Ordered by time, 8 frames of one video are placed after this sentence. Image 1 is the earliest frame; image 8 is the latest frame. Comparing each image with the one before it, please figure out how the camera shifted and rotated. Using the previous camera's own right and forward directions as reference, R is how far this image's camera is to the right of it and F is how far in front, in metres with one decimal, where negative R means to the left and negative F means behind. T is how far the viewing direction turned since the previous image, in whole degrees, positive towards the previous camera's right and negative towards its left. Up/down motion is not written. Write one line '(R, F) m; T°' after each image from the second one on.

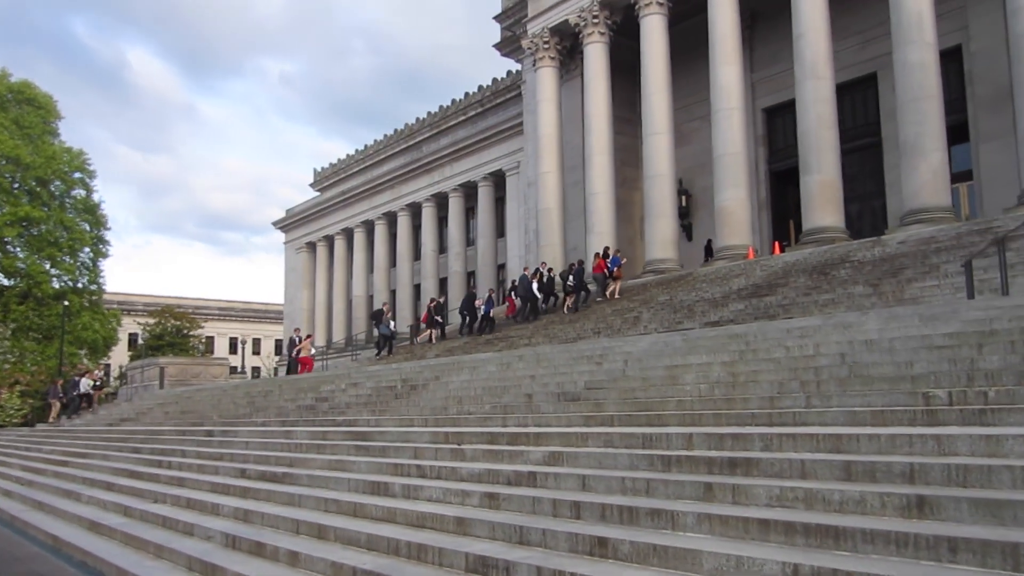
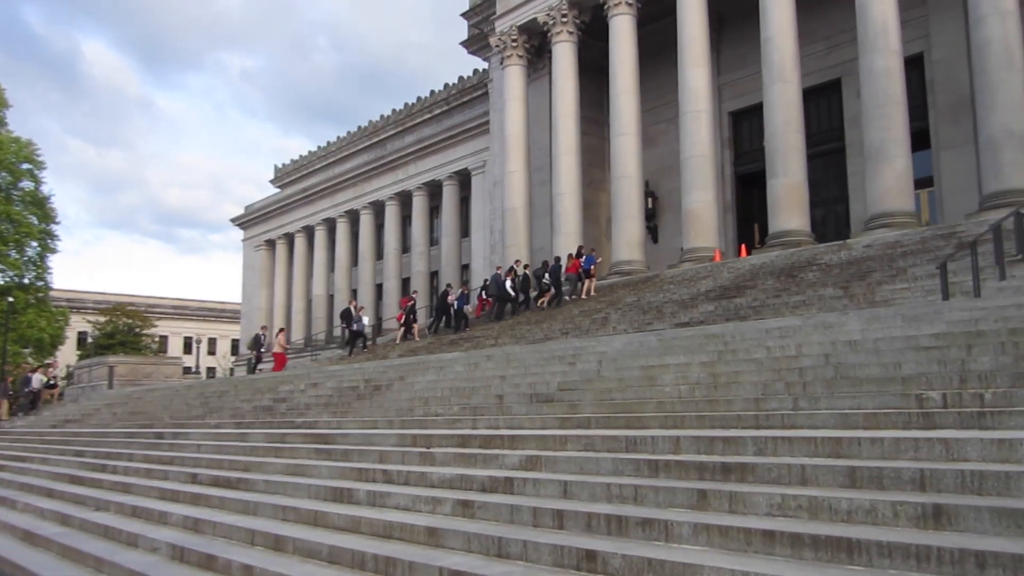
(-0.1, +0.3) m; +3°
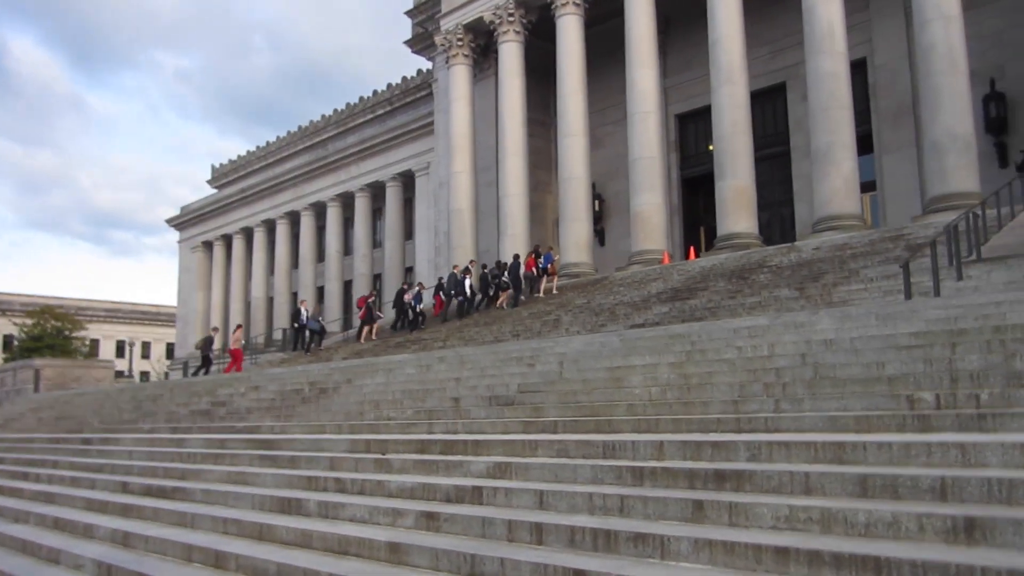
(-0.1, +0.5) m; +4°
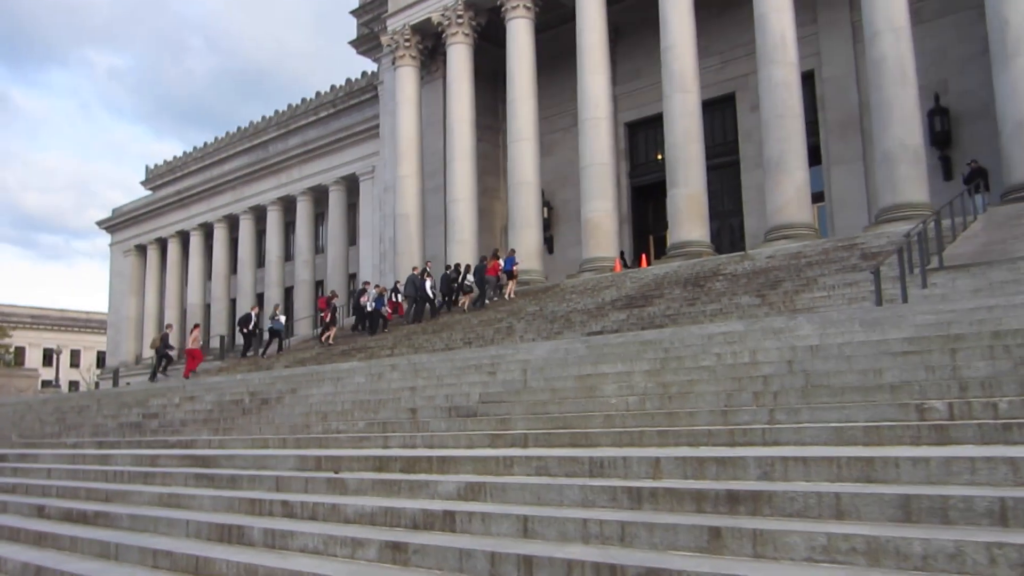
(-0.2, +0.6) m; +4°
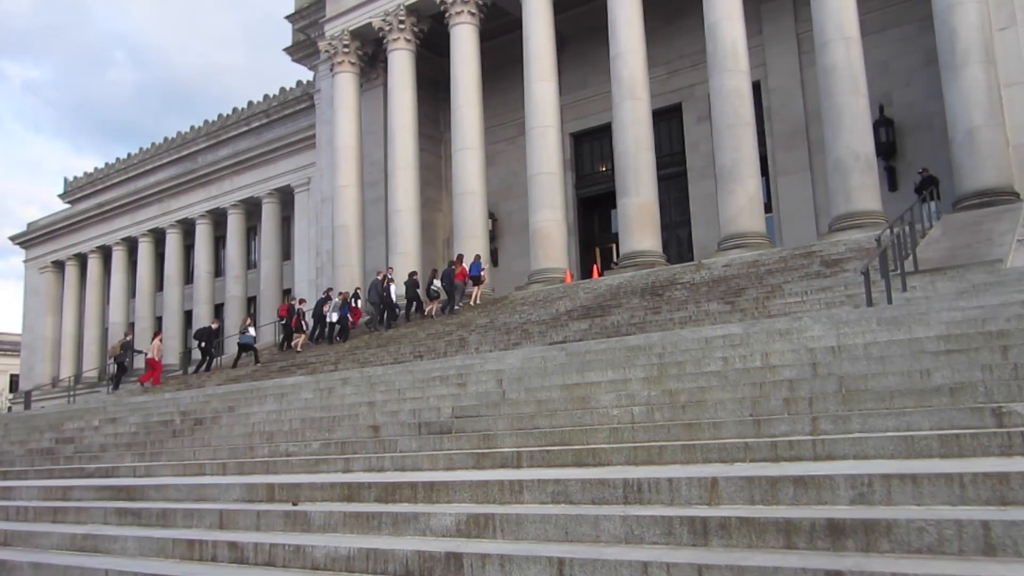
(-0.3, +0.8) m; +4°
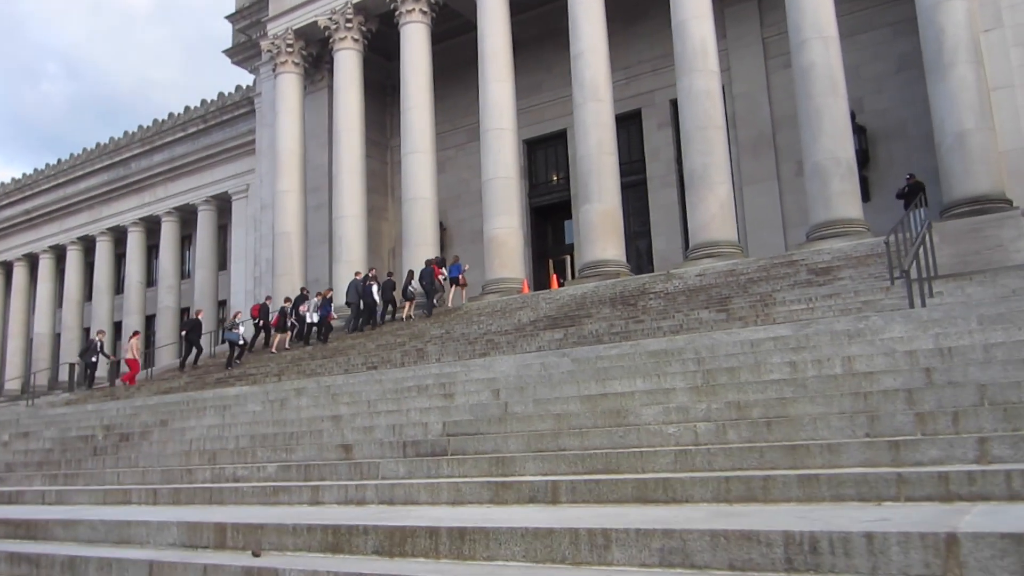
(-0.4, +1.4) m; +4°
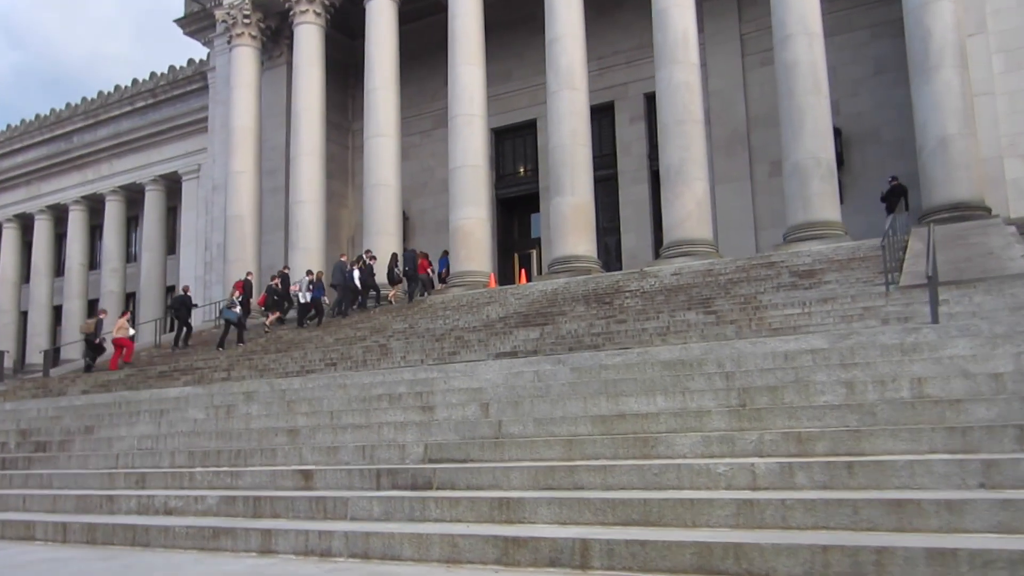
(-0.2, +0.9) m; +3°
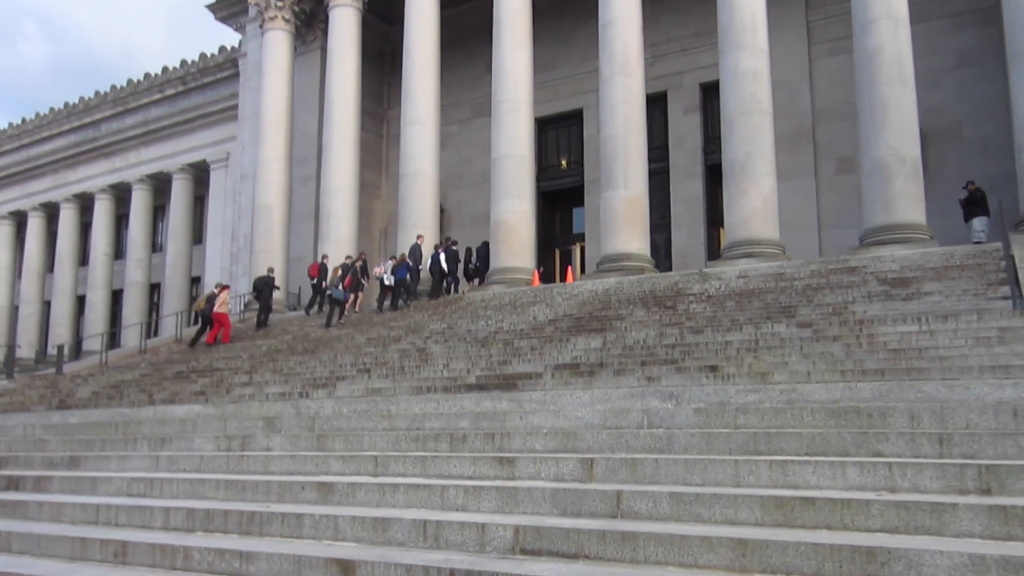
(-0.4, +1.3) m; -2°
